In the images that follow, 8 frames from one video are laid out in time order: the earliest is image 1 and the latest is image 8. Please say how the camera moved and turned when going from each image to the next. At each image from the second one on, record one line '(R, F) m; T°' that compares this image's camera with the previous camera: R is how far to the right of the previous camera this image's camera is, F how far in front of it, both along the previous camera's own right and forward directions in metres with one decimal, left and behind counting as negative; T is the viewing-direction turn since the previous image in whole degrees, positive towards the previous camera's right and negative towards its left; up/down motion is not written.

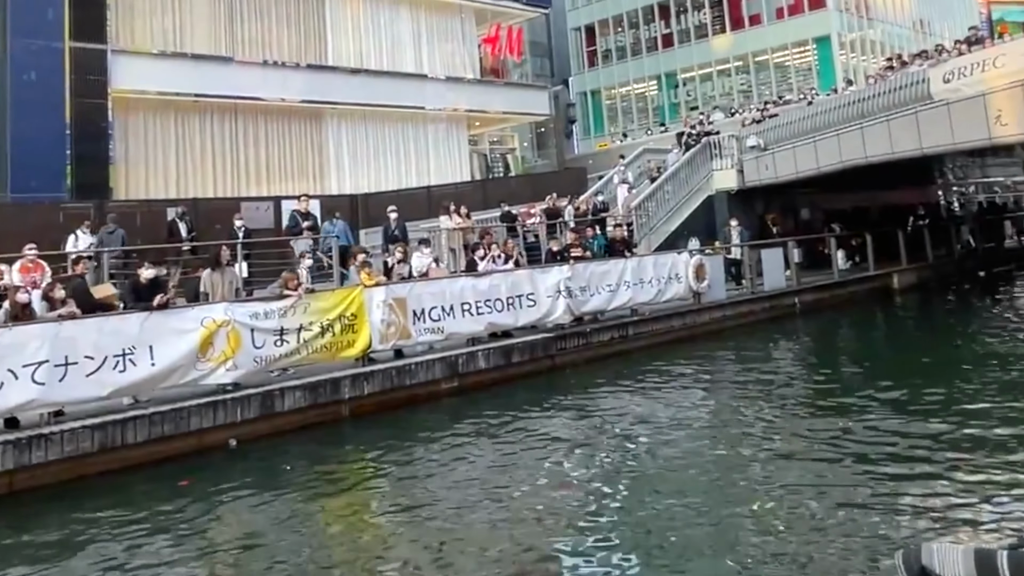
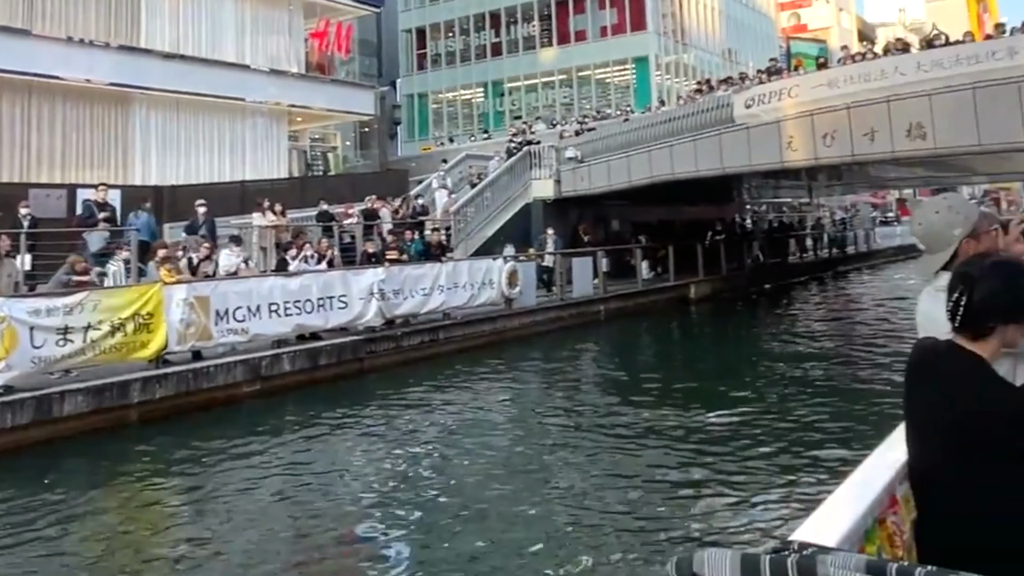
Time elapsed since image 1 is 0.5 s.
(-0.2, +1.4) m; +6°
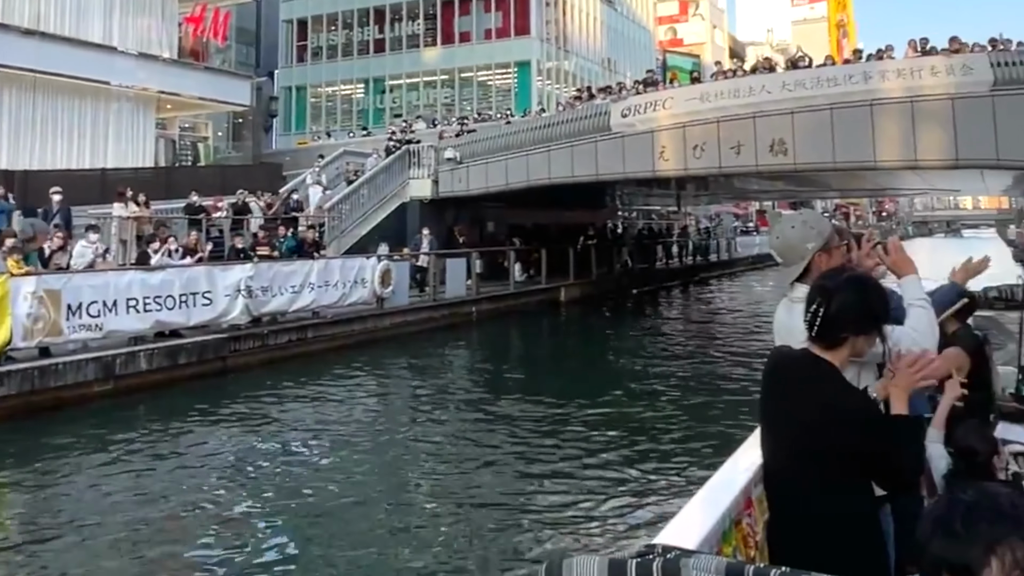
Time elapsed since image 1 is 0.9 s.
(+1.1, +0.2) m; +8°
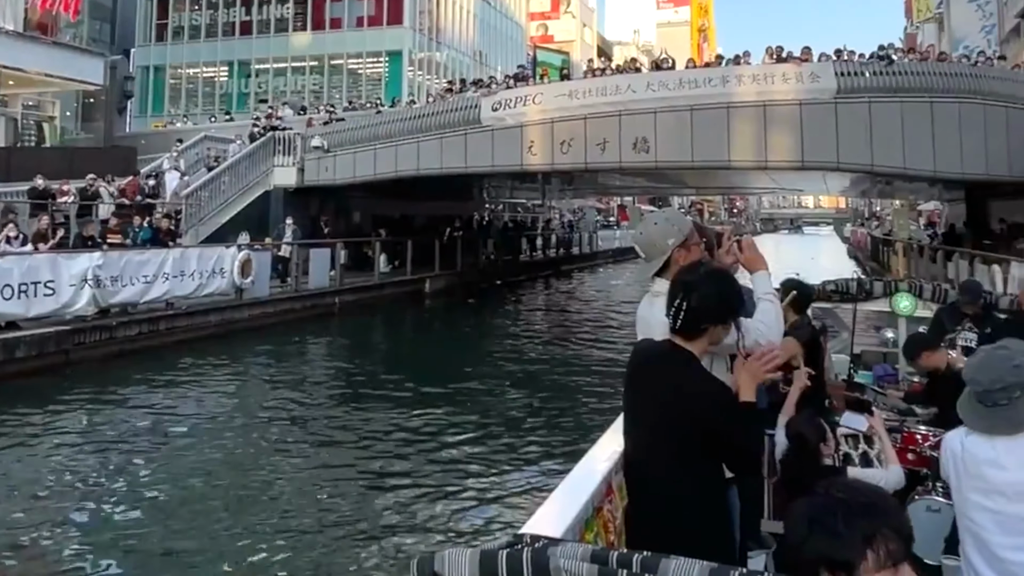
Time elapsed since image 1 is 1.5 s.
(+1.0, -0.2) m; +8°
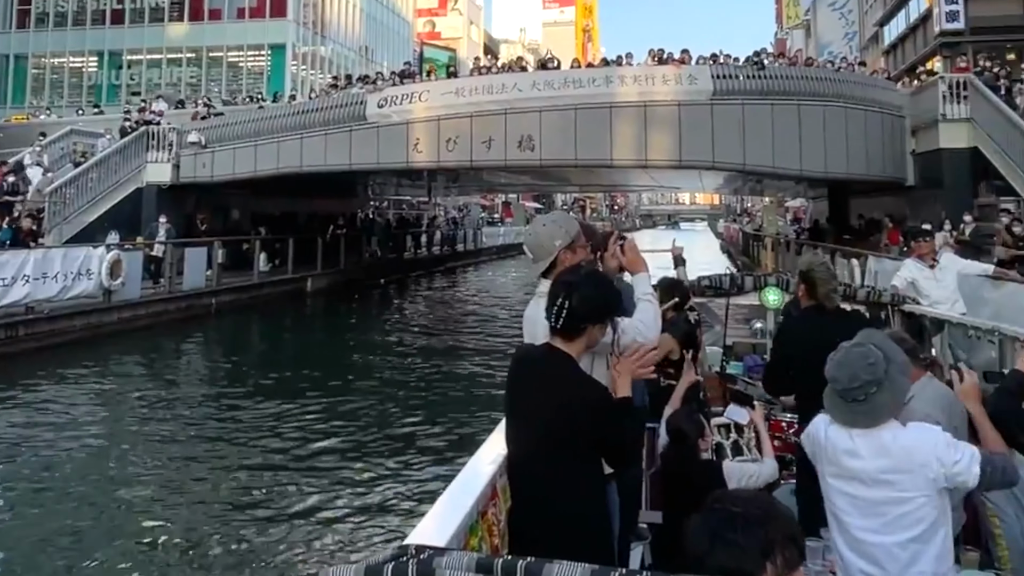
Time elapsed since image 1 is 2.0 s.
(+0.9, -0.2) m; +7°
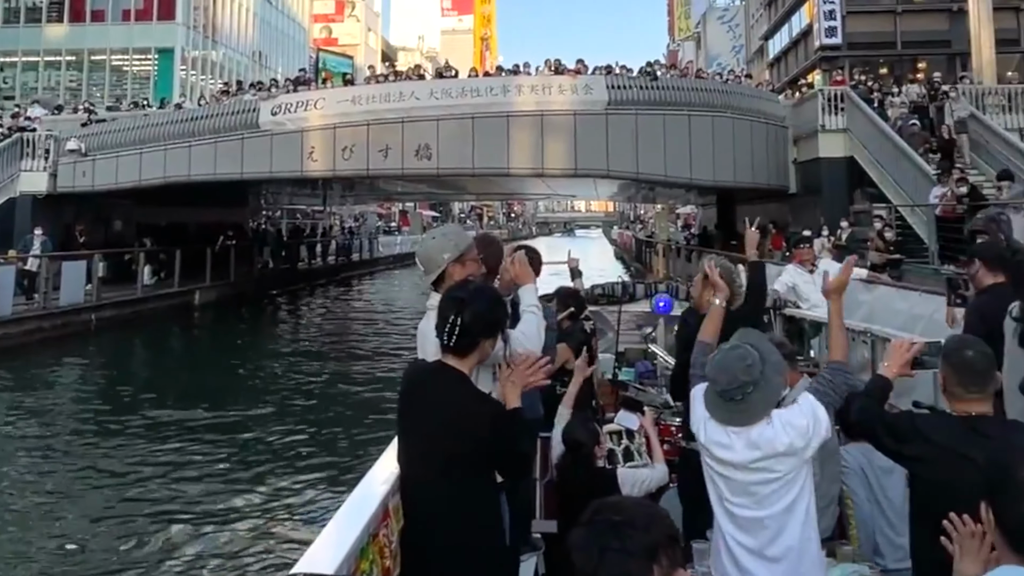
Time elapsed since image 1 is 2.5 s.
(+0.8, 0.0) m; +6°
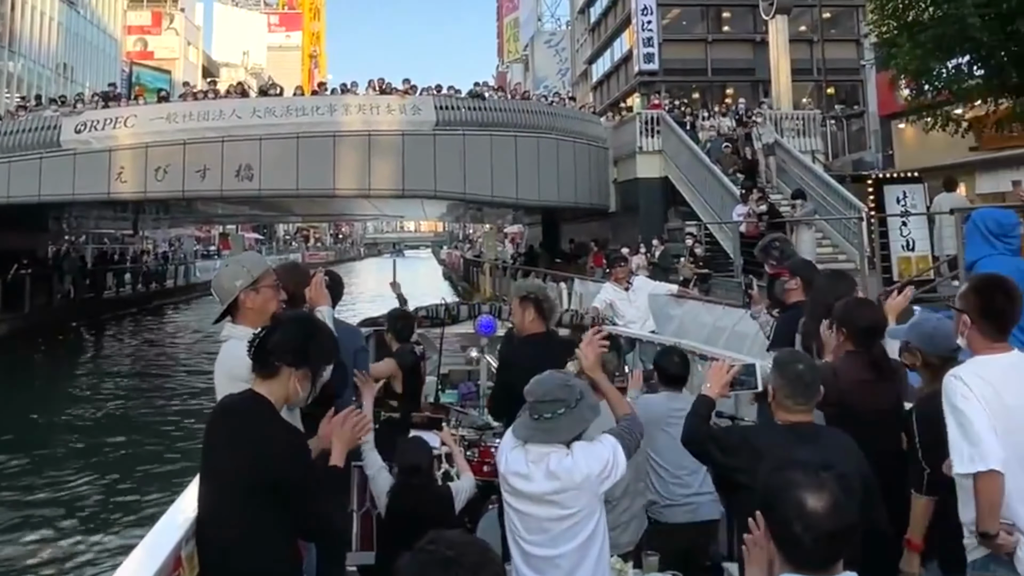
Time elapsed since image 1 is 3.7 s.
(+1.6, 0.0) m; +10°
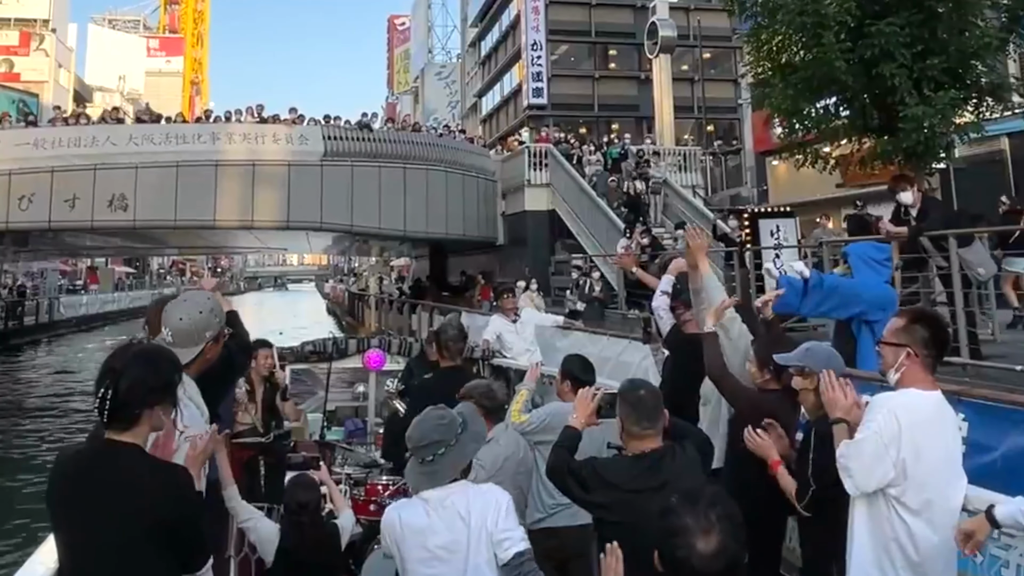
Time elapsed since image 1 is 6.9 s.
(+0.9, +0.4) m; +7°
